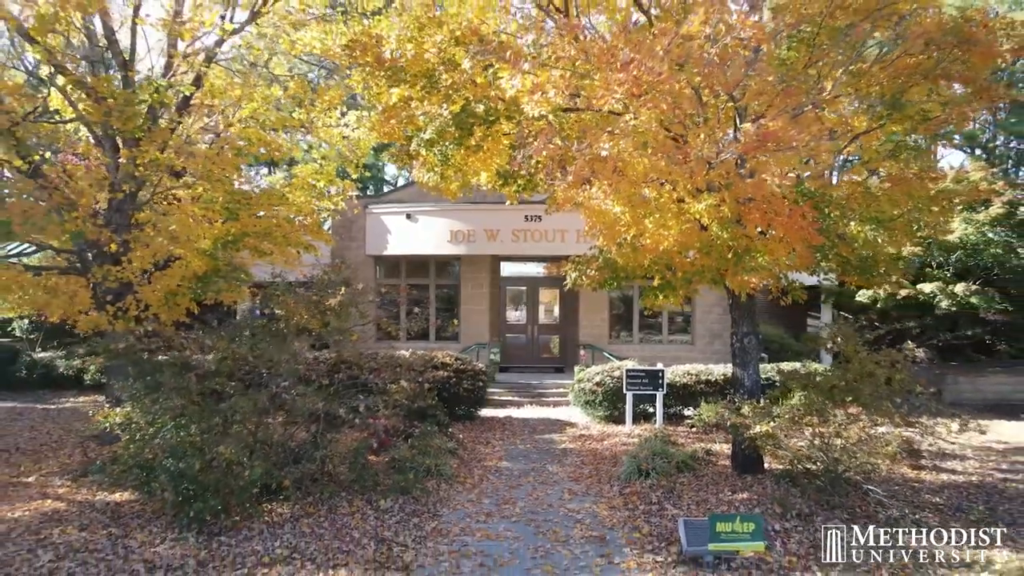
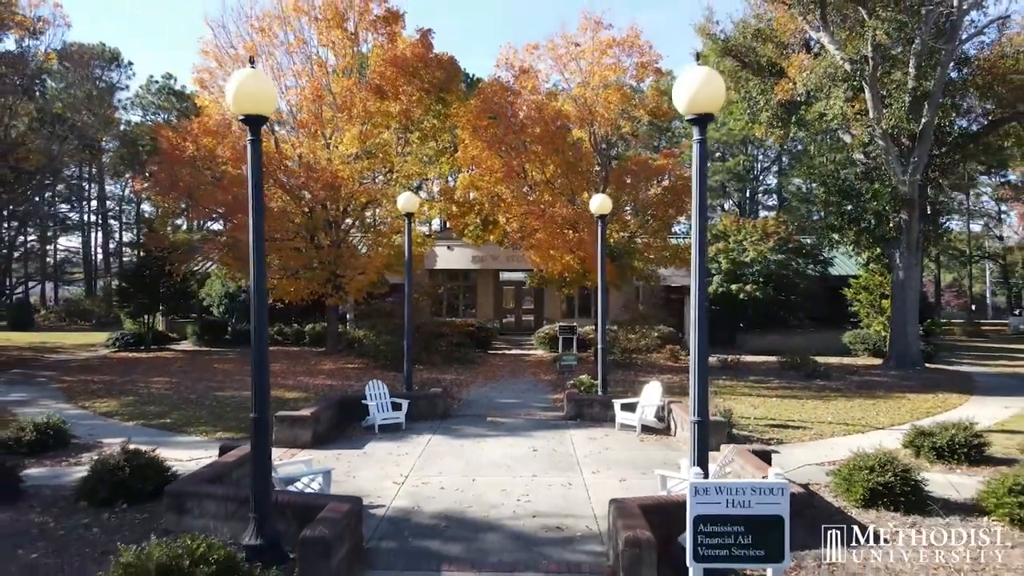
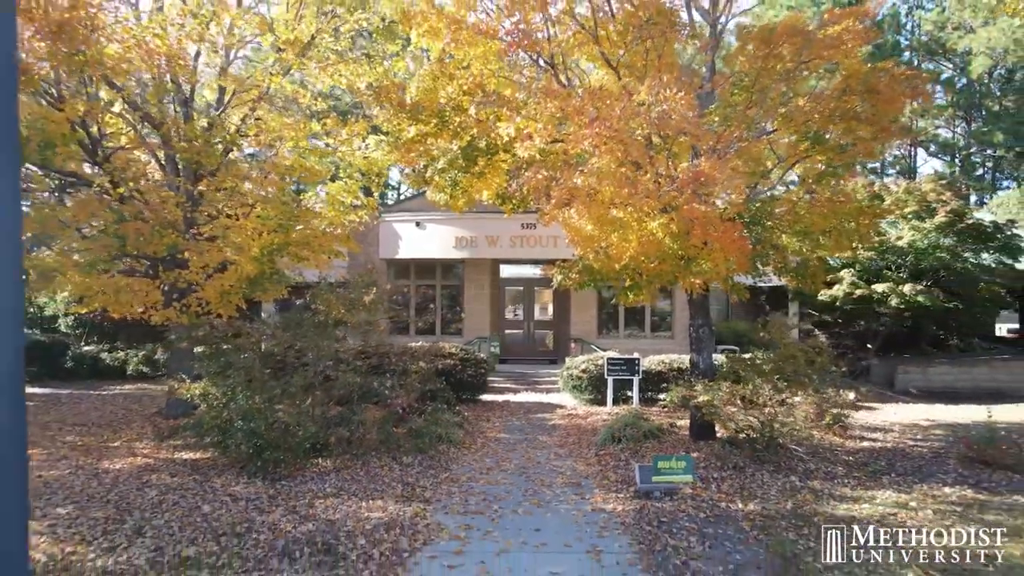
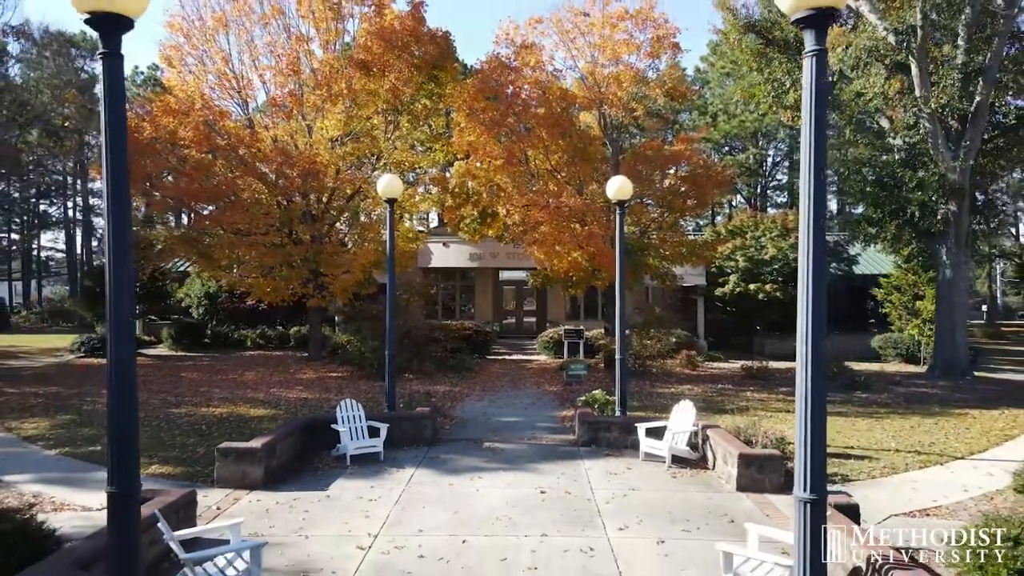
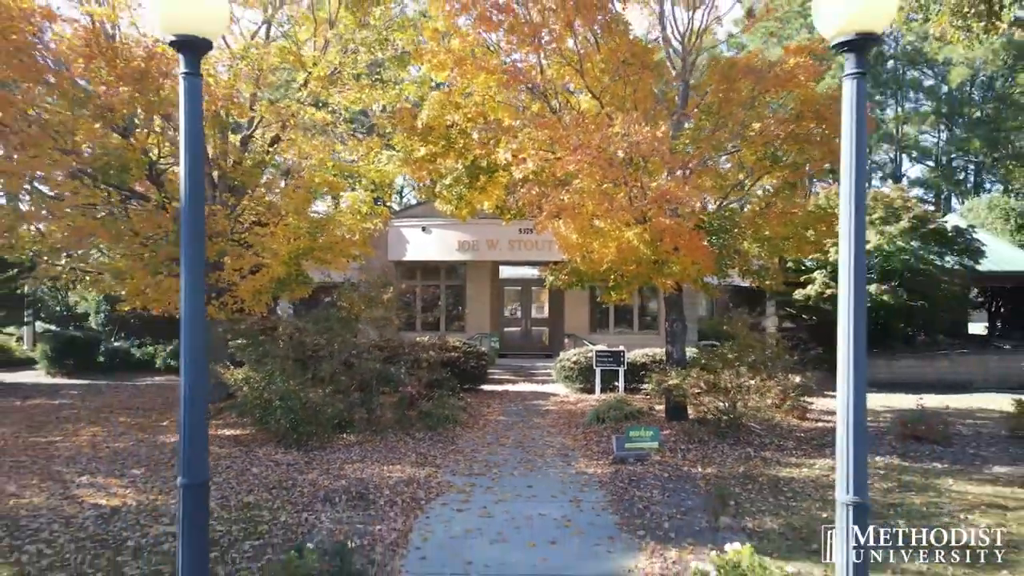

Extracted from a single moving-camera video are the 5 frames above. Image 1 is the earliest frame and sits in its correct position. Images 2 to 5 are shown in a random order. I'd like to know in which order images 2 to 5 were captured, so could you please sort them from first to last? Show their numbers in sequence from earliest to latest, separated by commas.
3, 5, 4, 2
